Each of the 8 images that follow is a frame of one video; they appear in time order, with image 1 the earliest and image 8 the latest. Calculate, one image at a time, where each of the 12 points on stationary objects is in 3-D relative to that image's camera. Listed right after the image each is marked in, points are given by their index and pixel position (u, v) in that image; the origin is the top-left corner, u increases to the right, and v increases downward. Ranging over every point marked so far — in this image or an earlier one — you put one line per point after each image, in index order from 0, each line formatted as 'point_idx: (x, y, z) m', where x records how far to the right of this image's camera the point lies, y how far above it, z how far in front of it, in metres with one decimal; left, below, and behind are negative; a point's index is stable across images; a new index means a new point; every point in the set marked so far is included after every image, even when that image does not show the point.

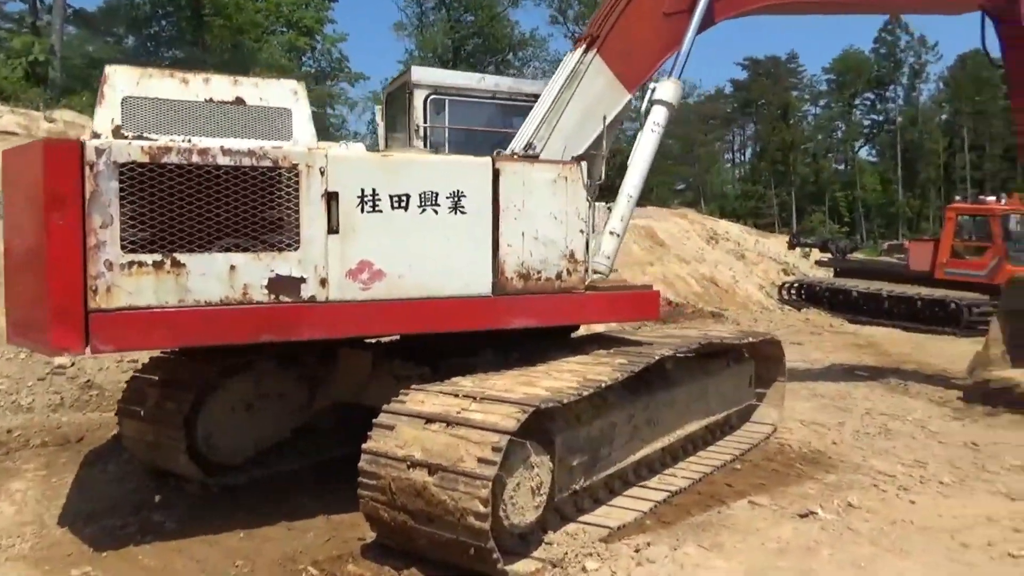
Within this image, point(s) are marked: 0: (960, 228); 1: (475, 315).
0: (+6.5, +0.9, +13.2) m
1: (-0.2, -0.1, +4.0) m
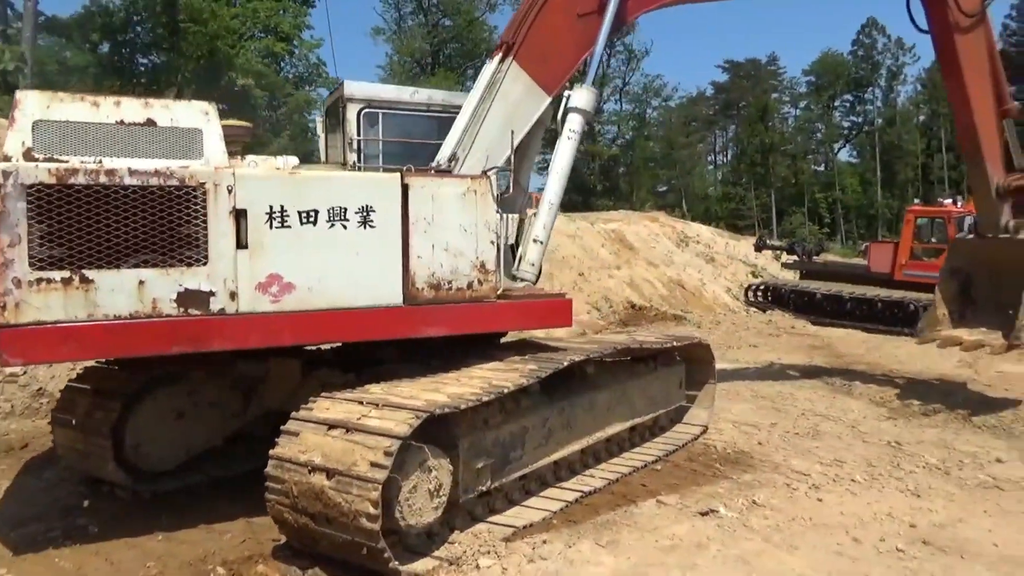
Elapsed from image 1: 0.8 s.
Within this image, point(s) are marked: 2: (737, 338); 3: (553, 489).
0: (+5.9, +0.9, +13.5) m
1: (-0.6, -0.2, +4.2) m
2: (+3.1, -0.7, +12.7) m
3: (+0.2, -1.1, +4.9) m
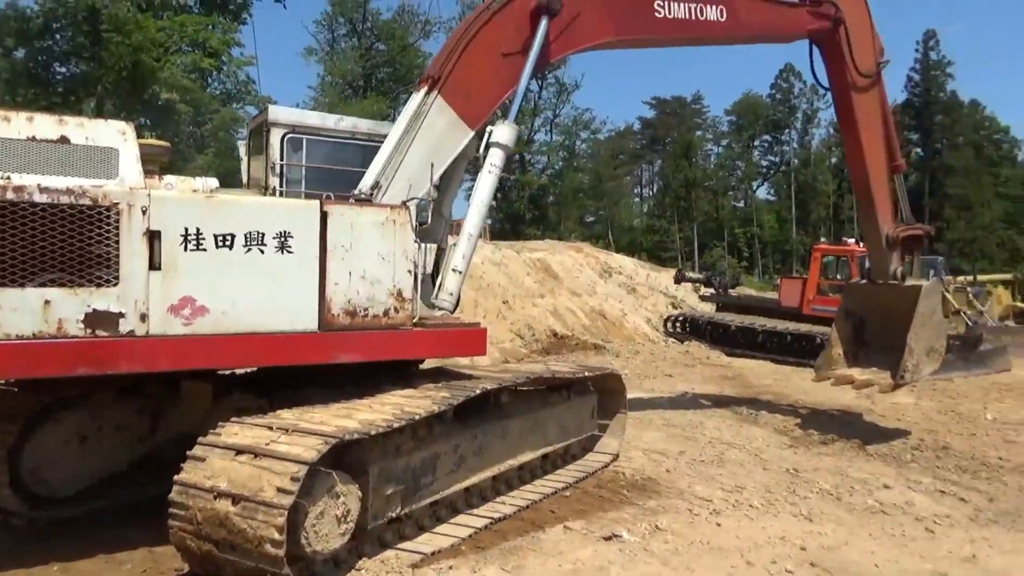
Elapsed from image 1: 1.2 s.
0: (+4.7, +0.3, +14.0) m
1: (-1.0, -0.3, +4.2) m
2: (+2.0, -1.1, +12.9) m
3: (-0.3, -1.2, +5.0) m
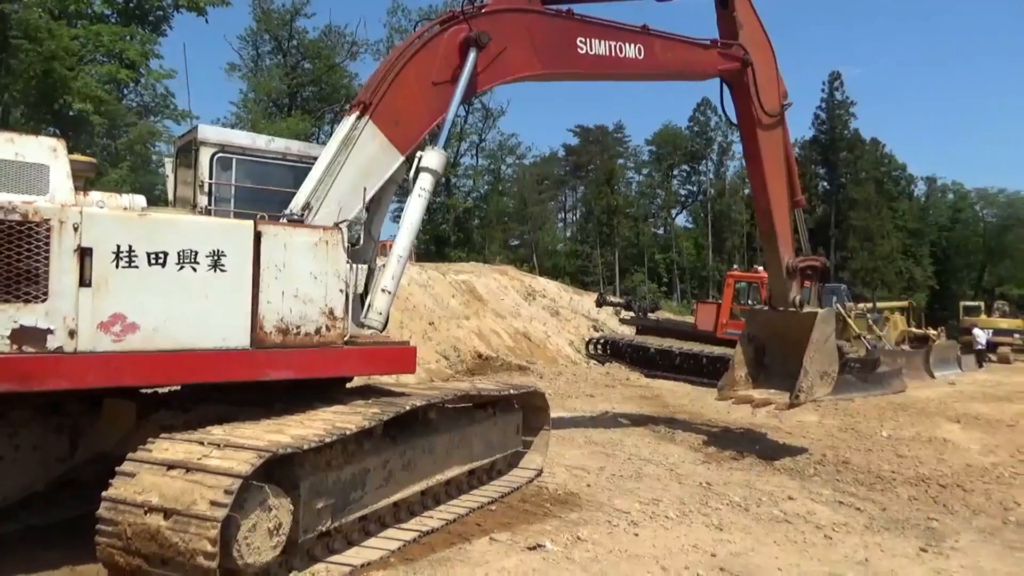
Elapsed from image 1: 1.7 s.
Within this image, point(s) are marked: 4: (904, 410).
0: (+3.6, -0.1, +14.5) m
1: (-1.3, -0.4, +4.3) m
2: (+0.9, -1.5, +13.2) m
3: (-0.7, -1.3, +5.1) m
4: (+4.8, -1.5, +11.3) m
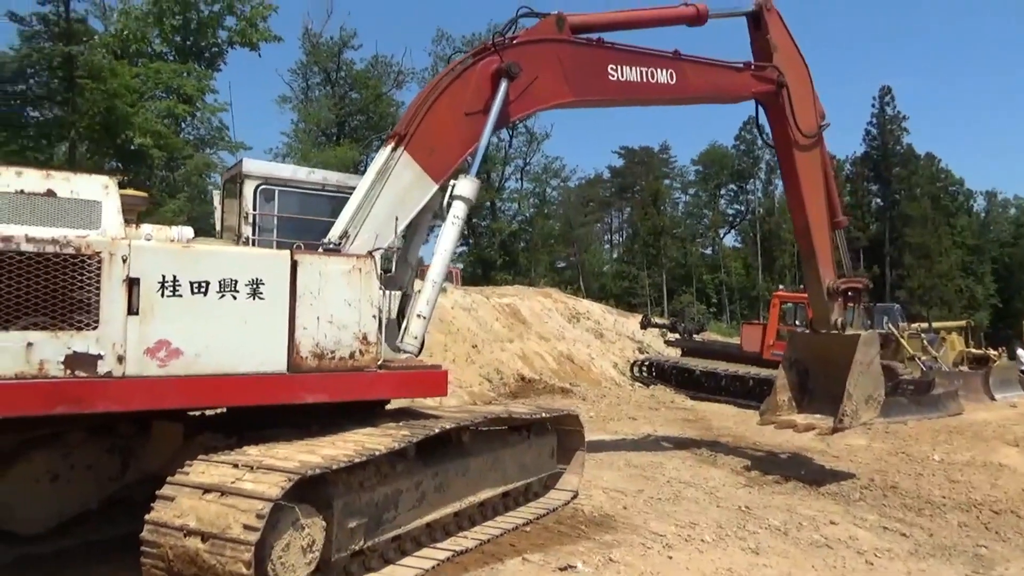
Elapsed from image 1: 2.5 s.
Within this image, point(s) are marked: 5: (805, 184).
0: (+4.2, -0.4, +14.5) m
1: (-1.2, -0.5, +4.4) m
2: (+1.5, -1.8, +13.2) m
3: (-0.5, -1.5, +5.2) m
4: (+5.3, -1.8, +11.1) m
5: (+2.6, +0.9, +8.4) m
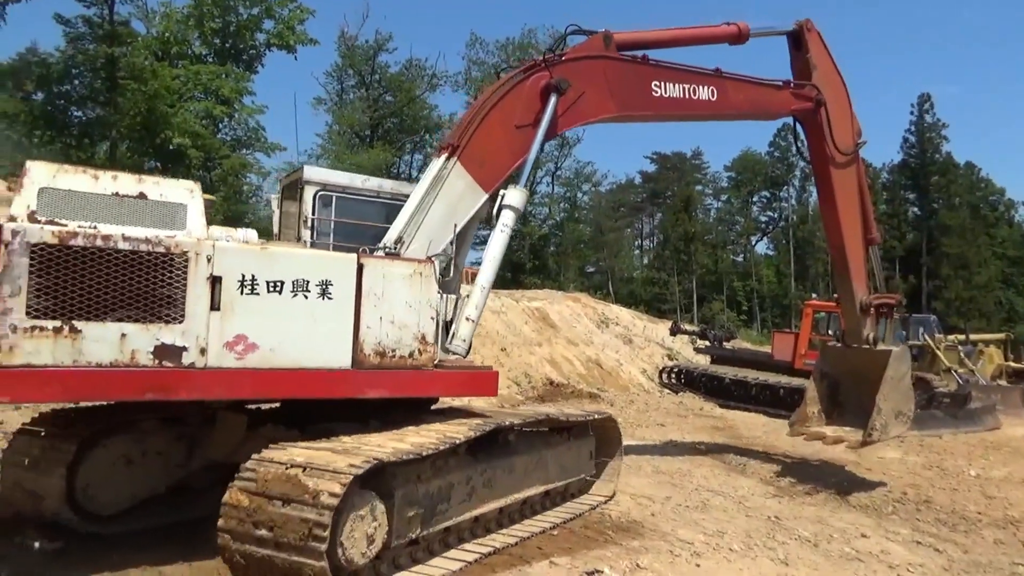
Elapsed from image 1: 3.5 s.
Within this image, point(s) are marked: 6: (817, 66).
0: (+4.8, -0.5, +14.6) m
1: (-0.9, -0.5, +4.7) m
2: (+2.0, -1.9, +13.4) m
3: (-0.2, -1.5, +5.5) m
4: (+5.8, -1.9, +11.2) m
5: (+3.0, +0.9, +8.6) m
6: (+2.8, +2.1, +8.7) m
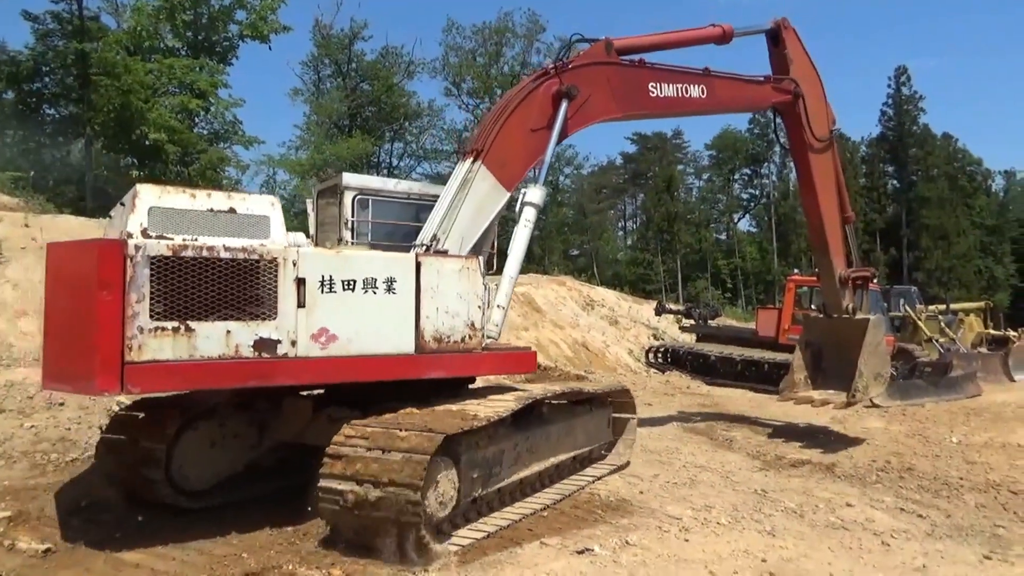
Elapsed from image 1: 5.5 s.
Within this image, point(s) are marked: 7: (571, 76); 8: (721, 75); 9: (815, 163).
0: (+4.9, -0.2, +15.4) m
1: (-0.7, -0.5, +5.5) m
2: (+2.1, -1.6, +14.2) m
3: (0.0, -1.4, +6.2) m
4: (+6.0, -1.6, +12.1) m
5: (+3.2, +1.1, +9.4) m
6: (+2.9, +2.3, +9.4) m
7: (+0.5, +1.8, +7.9) m
8: (+2.1, +2.1, +9.0) m
9: (+3.1, +1.3, +9.4) m
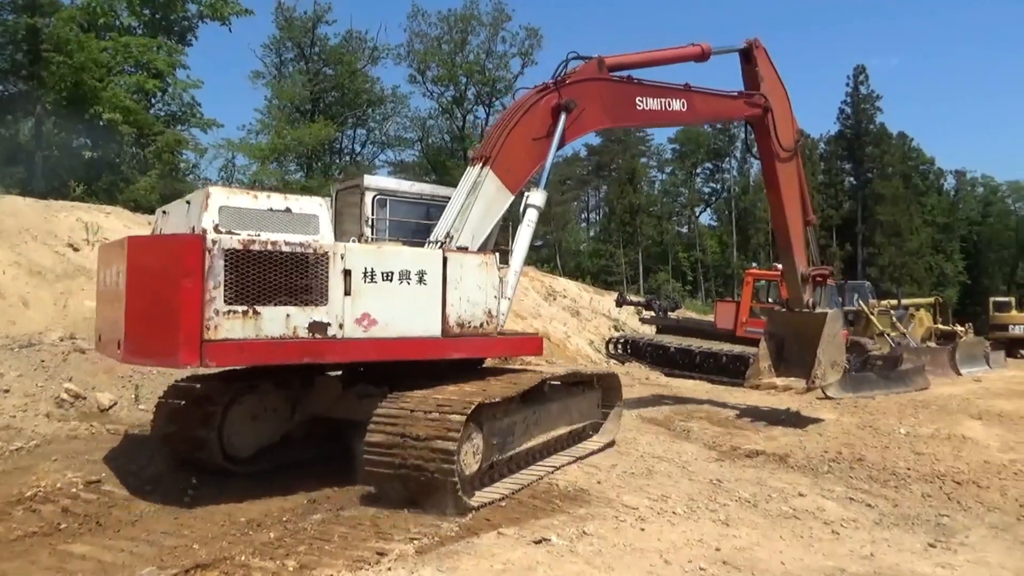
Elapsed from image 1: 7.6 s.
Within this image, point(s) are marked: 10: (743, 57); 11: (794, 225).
0: (+4.5, -0.1, +16.5) m
1: (-0.6, -0.4, +6.4) m
2: (+1.9, -1.5, +15.2) m
3: (+0.1, -1.4, +7.1) m
4: (+5.8, -1.5, +13.3) m
5: (+3.1, +1.1, +10.4) m
6: (+2.9, +2.4, +10.4) m
7: (+0.5, +1.9, +8.8) m
8: (+2.0, +2.1, +10.0) m
9: (+3.1, +1.3, +10.4) m
10: (+2.7, +2.6, +10.5) m
11: (+3.2, +0.7, +10.4) m
